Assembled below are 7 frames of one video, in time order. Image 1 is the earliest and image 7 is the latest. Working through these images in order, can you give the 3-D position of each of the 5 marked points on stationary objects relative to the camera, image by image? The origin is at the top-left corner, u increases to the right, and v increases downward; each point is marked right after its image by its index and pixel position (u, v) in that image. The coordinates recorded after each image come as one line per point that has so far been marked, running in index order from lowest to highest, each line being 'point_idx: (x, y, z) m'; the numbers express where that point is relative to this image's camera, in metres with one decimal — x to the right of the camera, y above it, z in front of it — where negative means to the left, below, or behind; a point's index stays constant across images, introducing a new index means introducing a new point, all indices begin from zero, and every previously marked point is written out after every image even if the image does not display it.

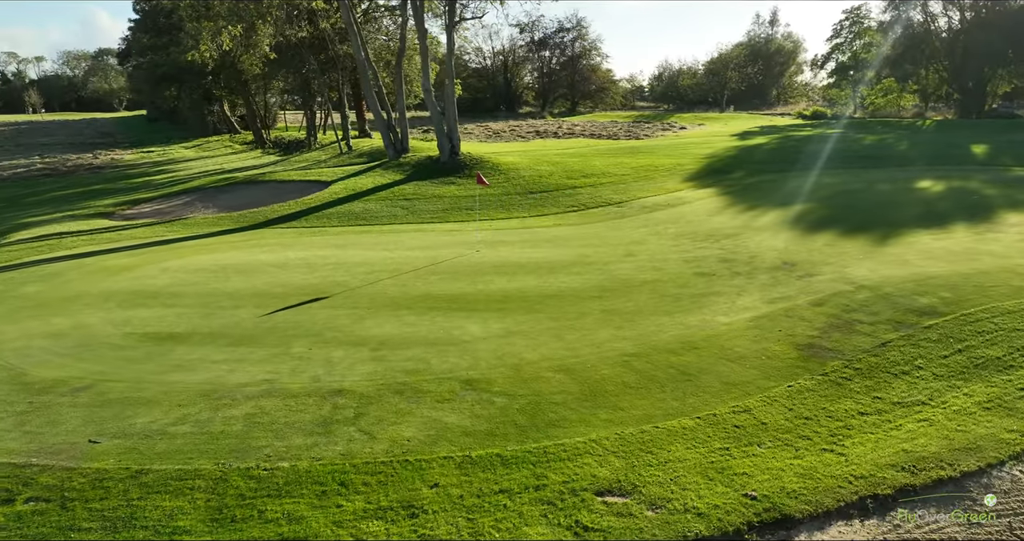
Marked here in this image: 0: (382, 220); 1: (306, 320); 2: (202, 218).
0: (-3.2, +1.2, +17.0) m
1: (-2.7, -0.6, +9.1) m
2: (-8.6, +1.5, +19.3) m
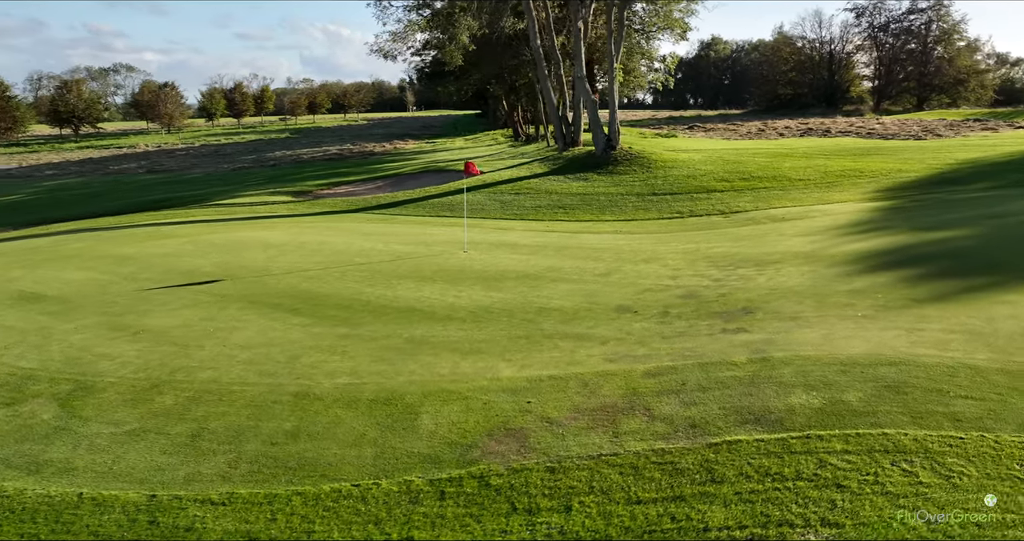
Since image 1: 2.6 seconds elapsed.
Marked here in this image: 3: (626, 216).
0: (-1.2, +1.3, +16.2) m
1: (-4.5, -0.4, +8.9) m
2: (-4.8, +2.1, +20.7) m
3: (+2.4, +1.2, +14.9) m
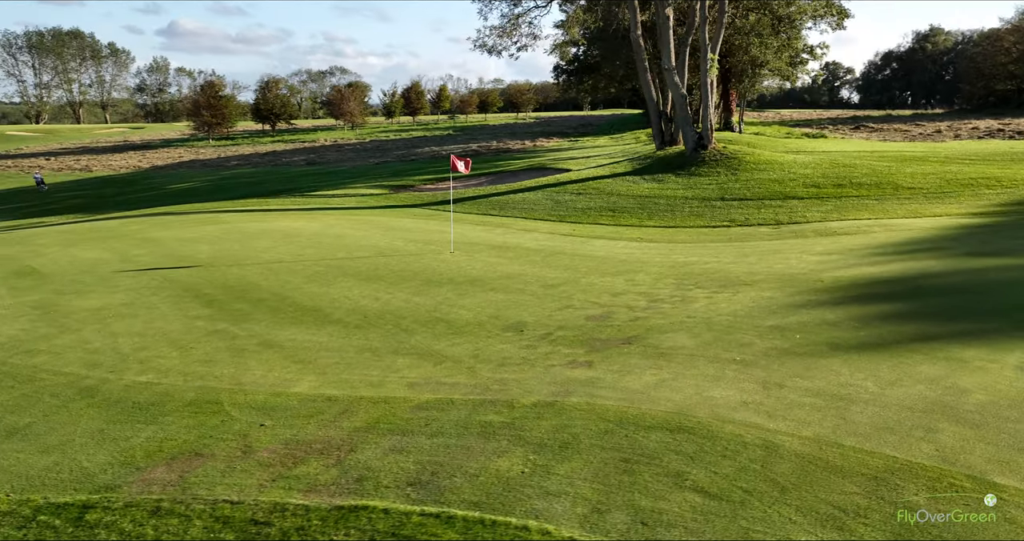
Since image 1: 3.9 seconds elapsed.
0: (-0.1, +1.3, +15.5) m
1: (-5.3, -0.1, +9.3) m
2: (-2.5, +2.2, +20.8) m
3: (+3.0, +0.9, +13.4) m
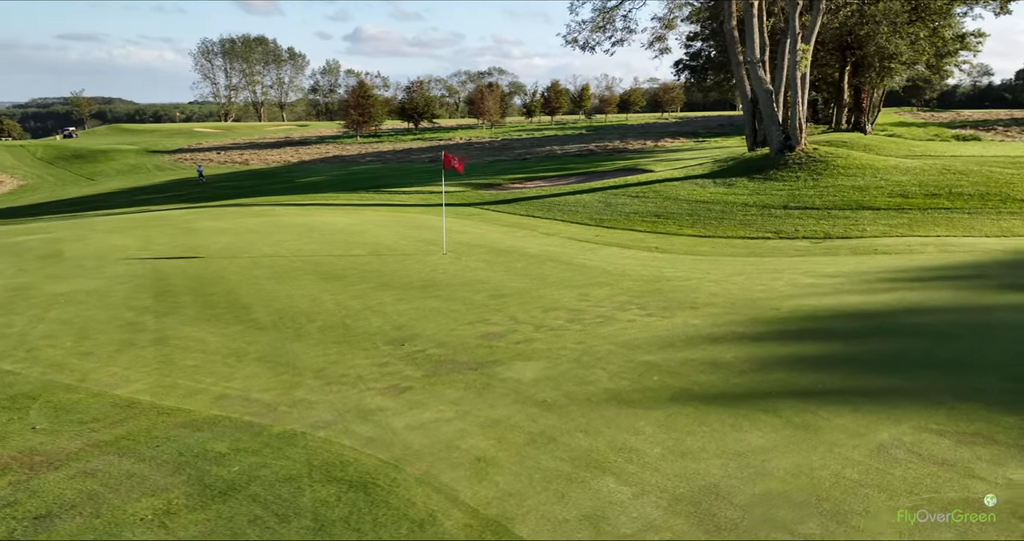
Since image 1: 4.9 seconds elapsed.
0: (+0.8, +1.2, +14.7) m
1: (-5.6, 0.0, +9.8) m
2: (-0.4, +2.2, +20.3) m
3: (+3.4, +0.7, +12.0) m
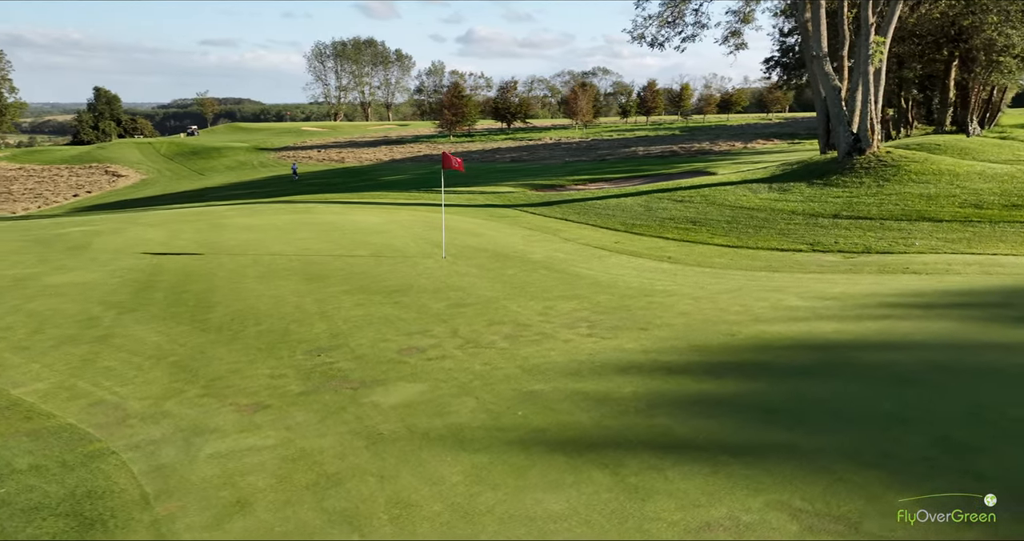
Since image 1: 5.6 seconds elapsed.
0: (+1.4, +1.0, +14.0) m
1: (-5.6, +0.1, +10.0) m
2: (+1.1, +2.1, +19.8) m
3: (+3.6, +0.5, +11.0) m
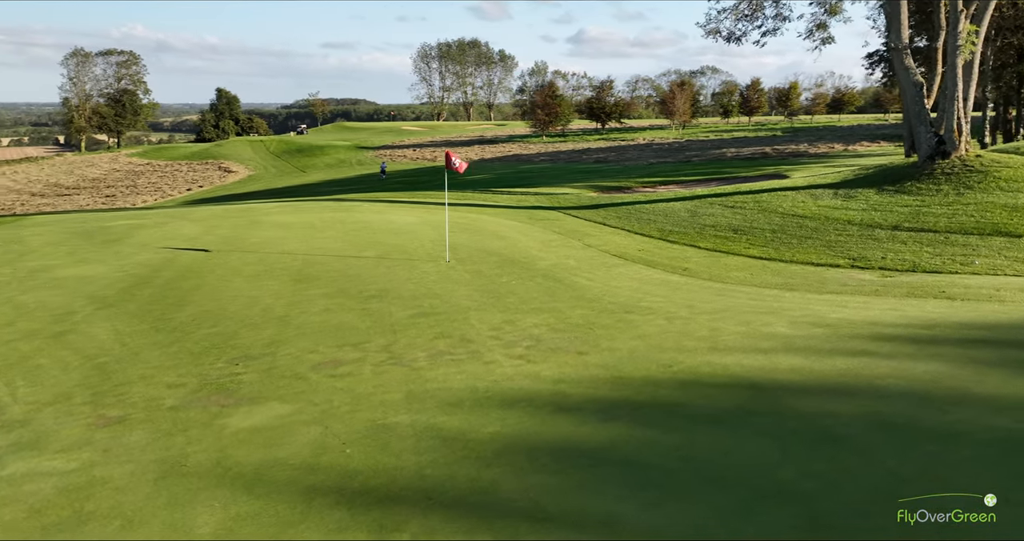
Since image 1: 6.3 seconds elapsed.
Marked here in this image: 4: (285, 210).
0: (+2.1, +0.9, +13.2) m
1: (-5.5, +0.2, +10.3) m
2: (+2.6, +2.0, +19.0) m
3: (+3.8, +0.3, +10.0) m
4: (-5.1, +1.3, +15.5) m
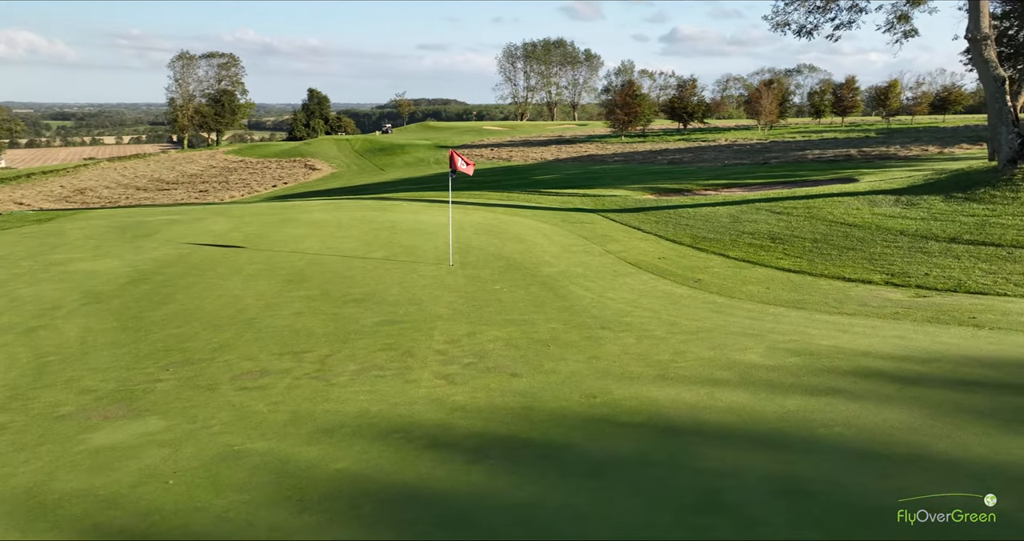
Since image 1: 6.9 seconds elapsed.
0: (+2.5, +0.8, +12.5) m
1: (-5.3, +0.3, +10.4) m
2: (+3.8, +1.8, +18.1) m
3: (+3.9, +0.1, +9.0) m
4: (-4.3, +1.4, +15.5) m
